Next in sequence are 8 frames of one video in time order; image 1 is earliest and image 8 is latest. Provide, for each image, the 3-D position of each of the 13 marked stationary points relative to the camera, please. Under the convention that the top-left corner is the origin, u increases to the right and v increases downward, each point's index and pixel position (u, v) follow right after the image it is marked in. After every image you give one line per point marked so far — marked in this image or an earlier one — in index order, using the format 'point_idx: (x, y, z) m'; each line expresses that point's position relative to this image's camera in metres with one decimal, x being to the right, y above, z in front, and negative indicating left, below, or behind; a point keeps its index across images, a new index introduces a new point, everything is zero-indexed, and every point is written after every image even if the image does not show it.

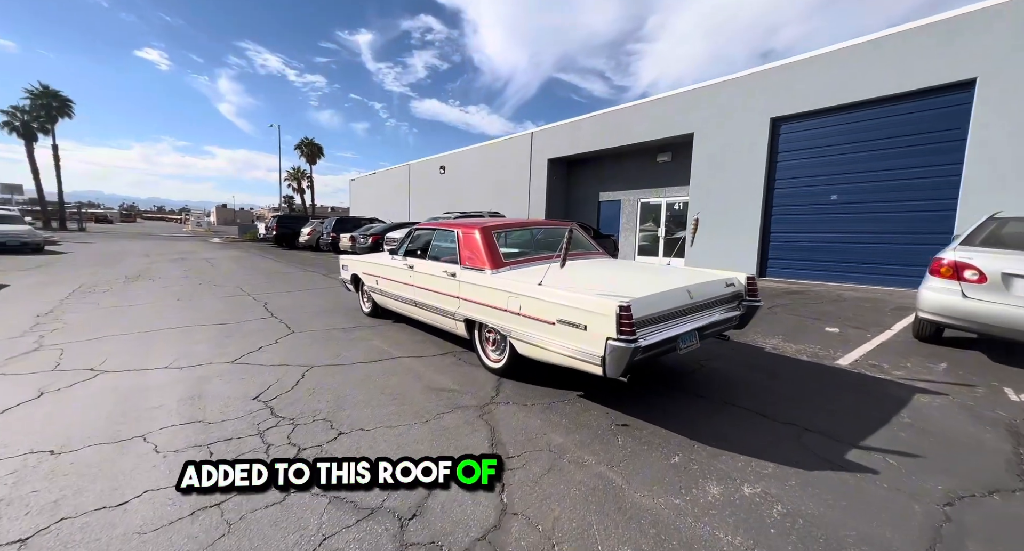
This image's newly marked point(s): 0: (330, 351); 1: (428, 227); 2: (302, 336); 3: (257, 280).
0: (-2.3, -1.0, +5.4) m
1: (-1.2, +0.6, +5.9) m
2: (-3.0, -0.9, +6.1) m
3: (-7.2, -0.2, +12.0) m
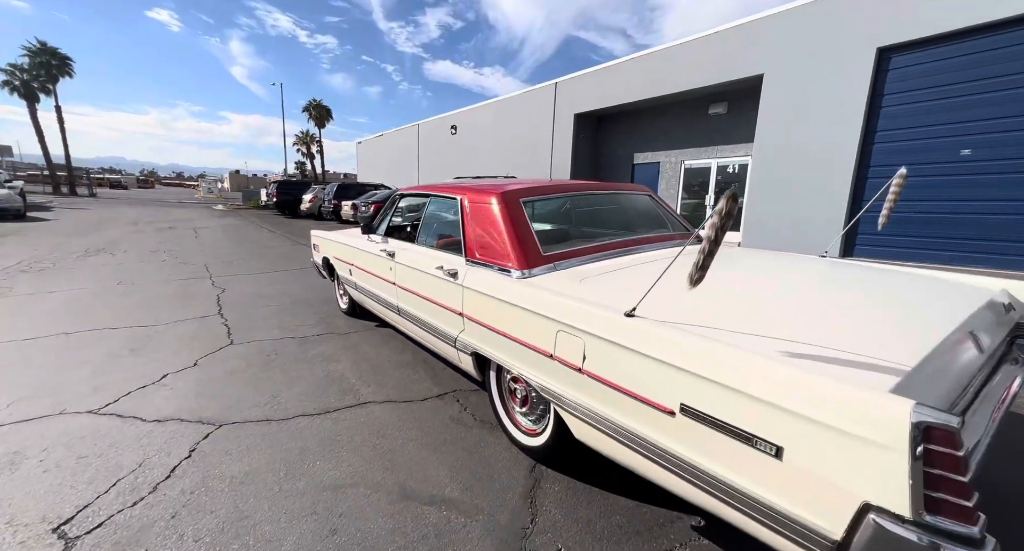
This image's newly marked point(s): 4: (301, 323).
0: (-2.0, -0.9, +3.5) m
1: (-0.9, +0.7, +3.9) m
2: (-2.7, -0.8, +4.2) m
3: (-6.7, +0.4, +10.2) m
4: (-2.6, -0.6, +5.2) m
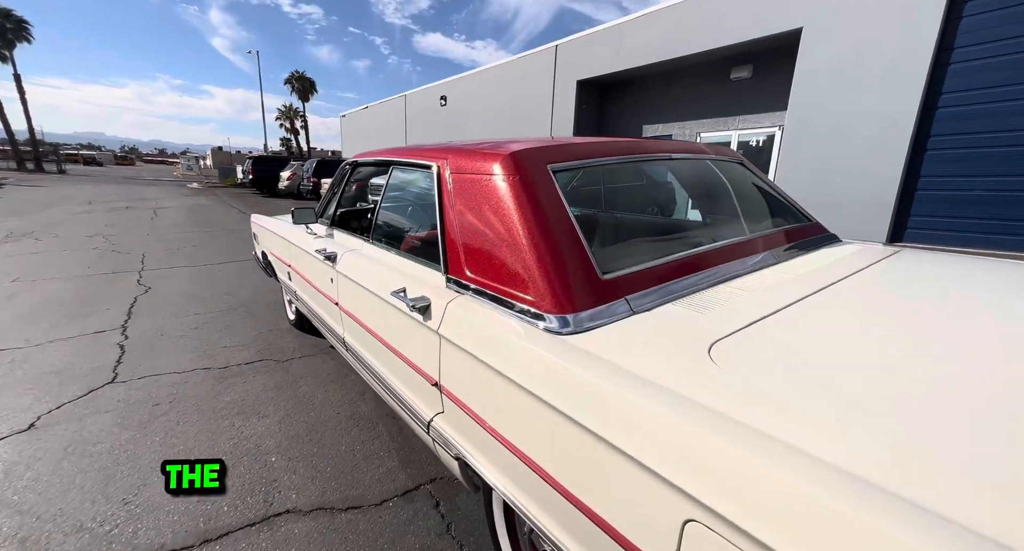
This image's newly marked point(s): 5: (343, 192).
0: (-2.0, -1.0, +2.1) m
1: (-0.8, +0.7, +2.5) m
2: (-2.7, -0.8, +2.8) m
3: (-6.8, +0.6, +8.7) m
4: (-2.5, -0.6, +3.8) m
5: (-1.2, +0.6, +2.9) m
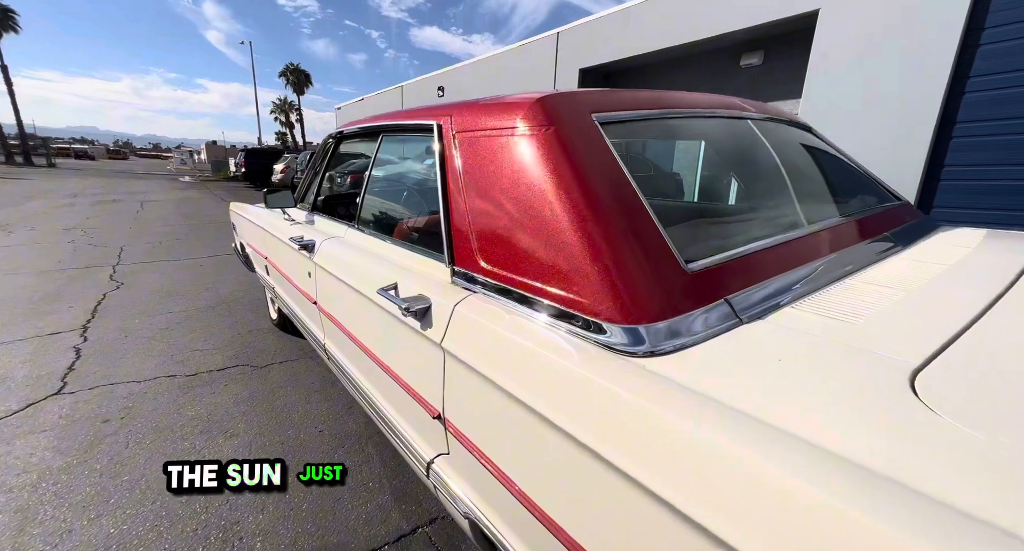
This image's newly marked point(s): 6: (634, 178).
0: (-1.9, -1.0, +1.7) m
1: (-0.7, +0.7, +2.0) m
2: (-2.6, -0.8, +2.4) m
3: (-6.8, +0.7, +8.2) m
4: (-2.5, -0.6, +3.4) m
5: (-1.1, +0.6, +2.5) m
6: (+0.3, +0.2, +1.0) m
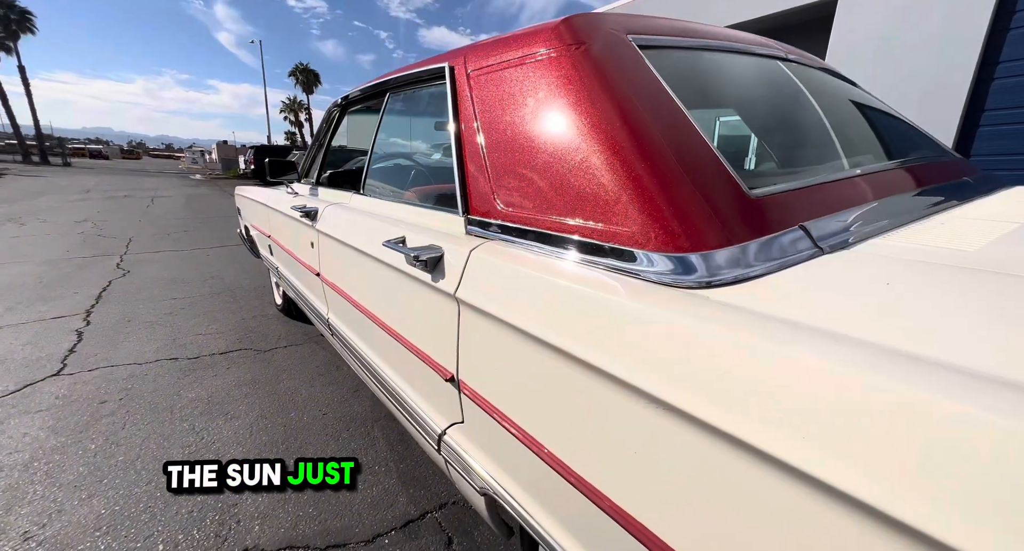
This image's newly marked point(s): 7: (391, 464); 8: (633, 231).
0: (-1.8, -0.8, +1.6) m
1: (-0.7, +0.8, +1.9) m
2: (-2.5, -0.7, +2.3) m
3: (-6.6, +0.8, +8.2) m
4: (-2.4, -0.4, +3.3) m
5: (-1.0, +0.7, +2.4) m
6: (+0.4, +0.4, +0.9) m
7: (-0.5, -0.8, +1.8) m
8: (+0.2, +0.1, +0.7) m
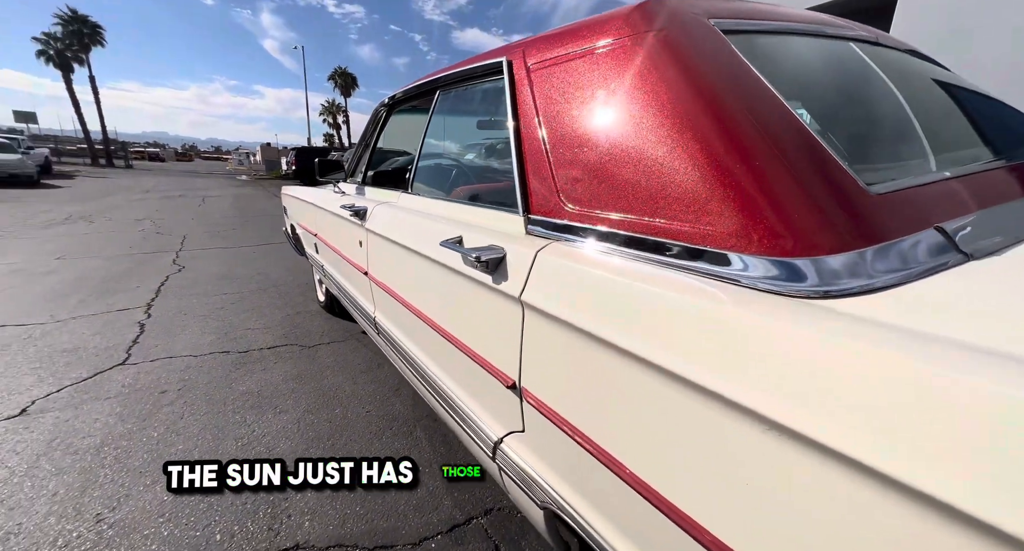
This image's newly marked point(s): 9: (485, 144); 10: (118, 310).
0: (-1.6, -0.8, +1.7) m
1: (-0.4, +0.8, +1.9) m
2: (-2.3, -0.6, +2.5) m
3: (-5.9, +0.9, +8.6) m
4: (-2.1, -0.4, +3.4) m
5: (-0.8, +0.7, +2.4) m
6: (+0.5, +0.4, +0.8) m
7: (-0.3, -0.8, +1.8) m
8: (+0.3, +0.1, +0.7) m
9: (-0.1, +0.5, +1.4) m
10: (-3.5, -0.3, +3.7) m
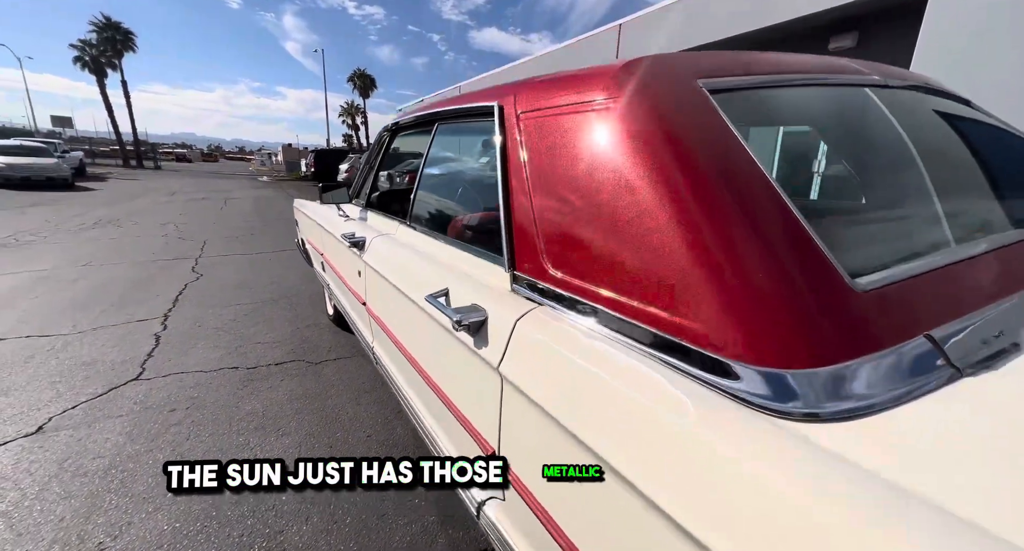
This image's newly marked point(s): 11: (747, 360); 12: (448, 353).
0: (-1.7, -1.0, +1.7) m
1: (-0.4, +0.7, +1.9) m
2: (-2.3, -0.8, +2.5) m
3: (-5.6, +0.8, +8.8) m
4: (-2.0, -0.5, +3.5) m
5: (-0.8, +0.6, +2.4) m
6: (+0.5, +0.2, +0.8) m
7: (-0.3, -1.0, +1.8) m
8: (+0.3, -0.1, +0.7) m
9: (-0.1, +0.4, +1.4) m
10: (-3.4, -0.4, +3.8) m
11: (+0.3, -0.1, +0.6) m
12: (-0.2, -0.2, +1.1) m
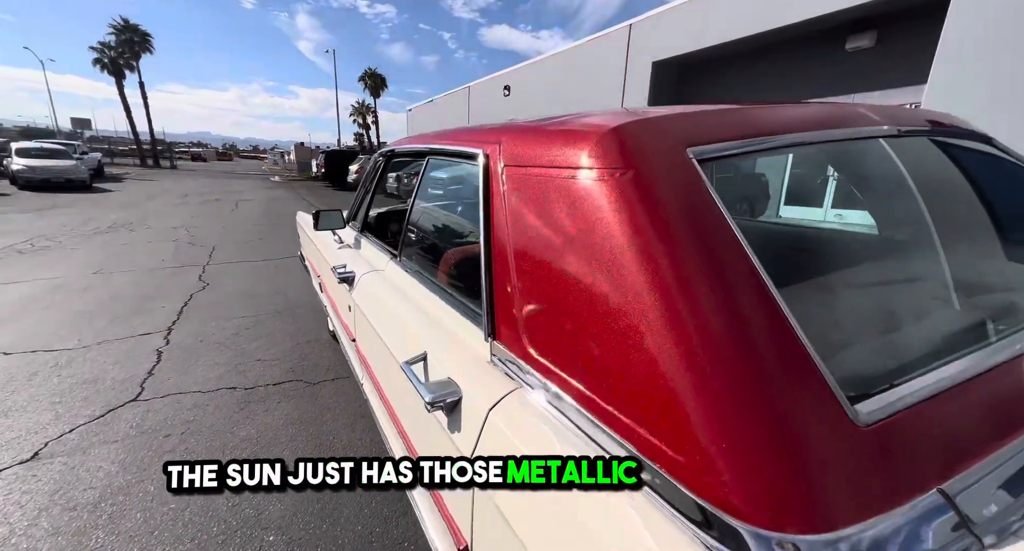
0: (-1.7, -1.1, +1.7) m
1: (-0.5, +0.6, +1.9) m
2: (-2.3, -0.9, +2.5) m
3: (-5.5, +0.7, +8.9) m
4: (-2.0, -0.7, +3.4) m
5: (-0.8, +0.5, +2.4) m
6: (+0.4, +0.1, +0.7) m
7: (-0.4, -1.1, +1.8) m
8: (+0.2, -0.2, +0.6) m
9: (-0.1, +0.3, +1.3) m
10: (-3.4, -0.5, +3.8) m
11: (+0.3, -0.3, +0.5) m
12: (-0.2, -0.3, +1.1) m
